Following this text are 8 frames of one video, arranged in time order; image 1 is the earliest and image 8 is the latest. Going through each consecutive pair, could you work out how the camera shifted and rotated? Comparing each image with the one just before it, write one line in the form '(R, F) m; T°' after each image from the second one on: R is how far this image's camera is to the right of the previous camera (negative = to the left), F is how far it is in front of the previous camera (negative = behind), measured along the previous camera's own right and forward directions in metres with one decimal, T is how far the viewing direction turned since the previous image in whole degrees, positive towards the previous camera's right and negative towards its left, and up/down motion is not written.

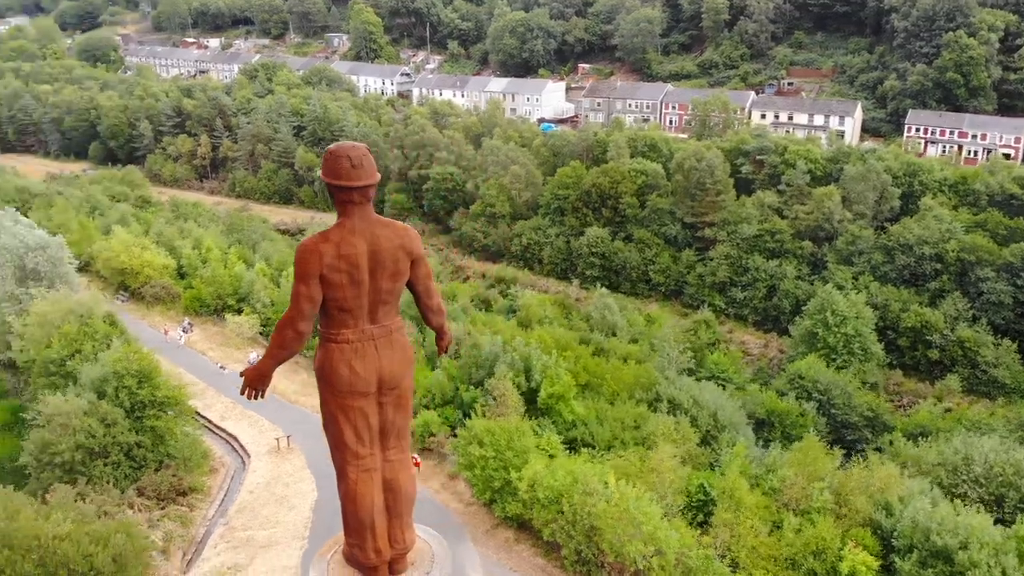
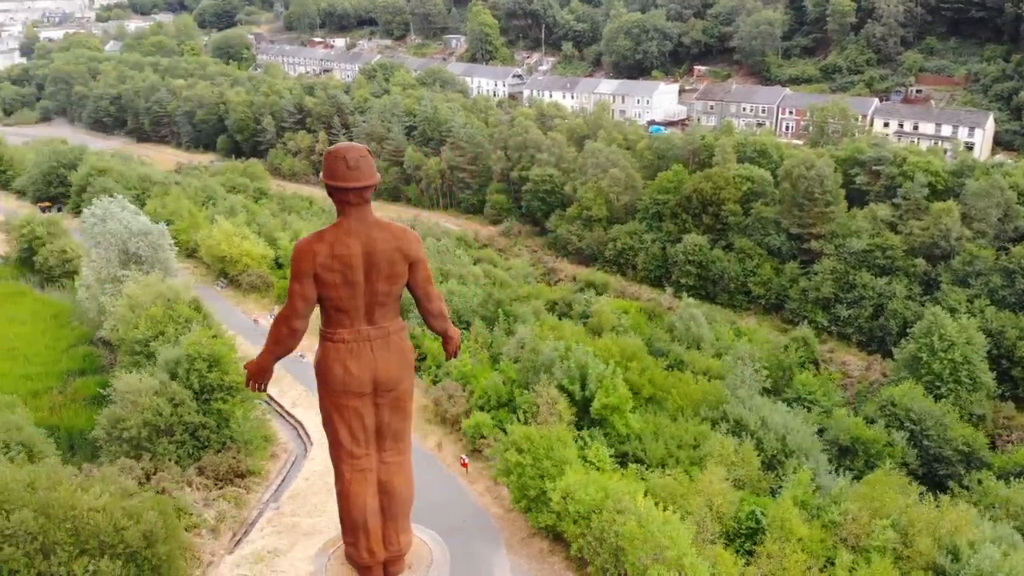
(+2.0, +0.4) m; -9°
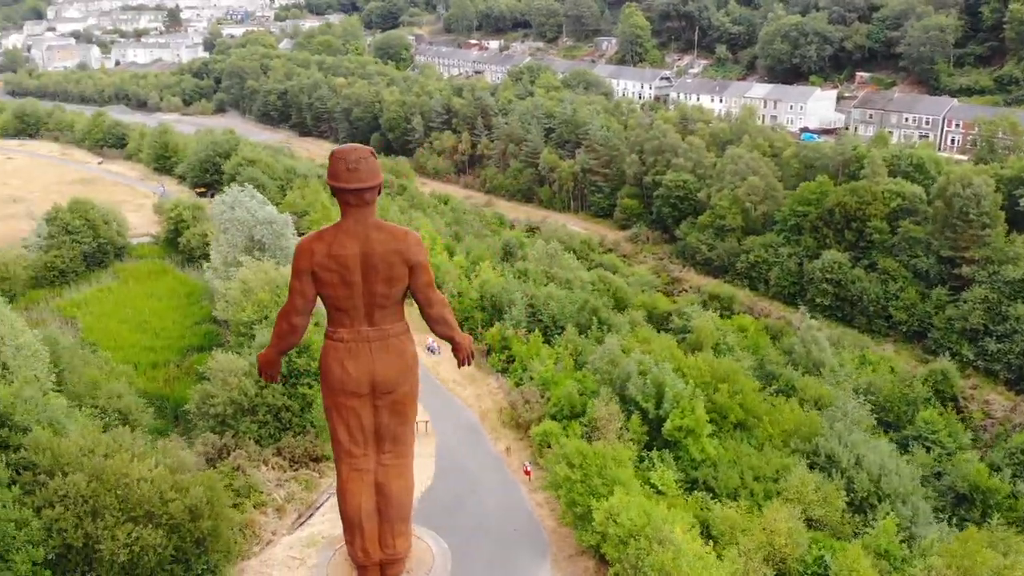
(+2.5, +0.6) m; -11°
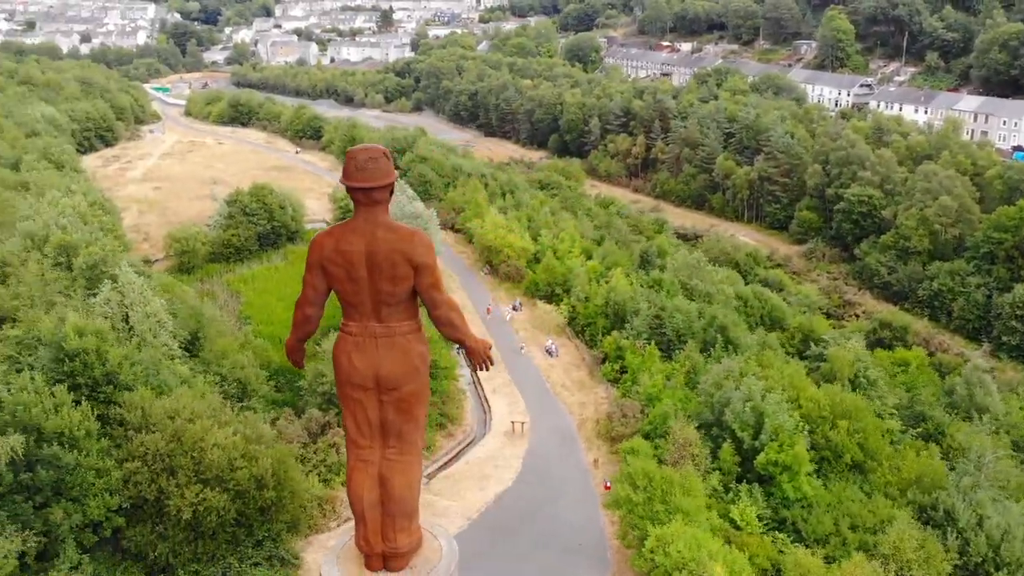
(+3.1, +0.6) m; -14°
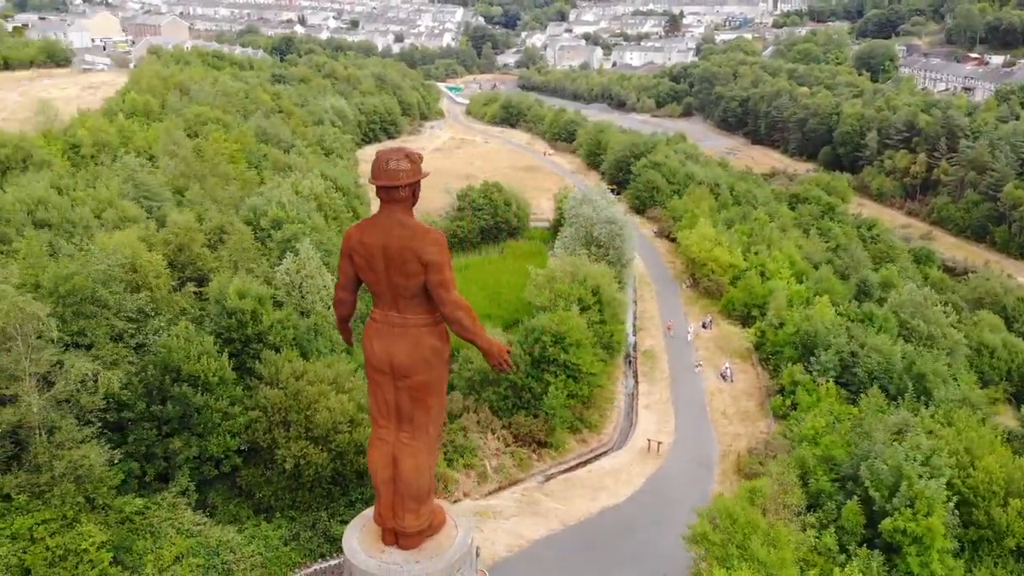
(+4.7, +0.7) m; -20°
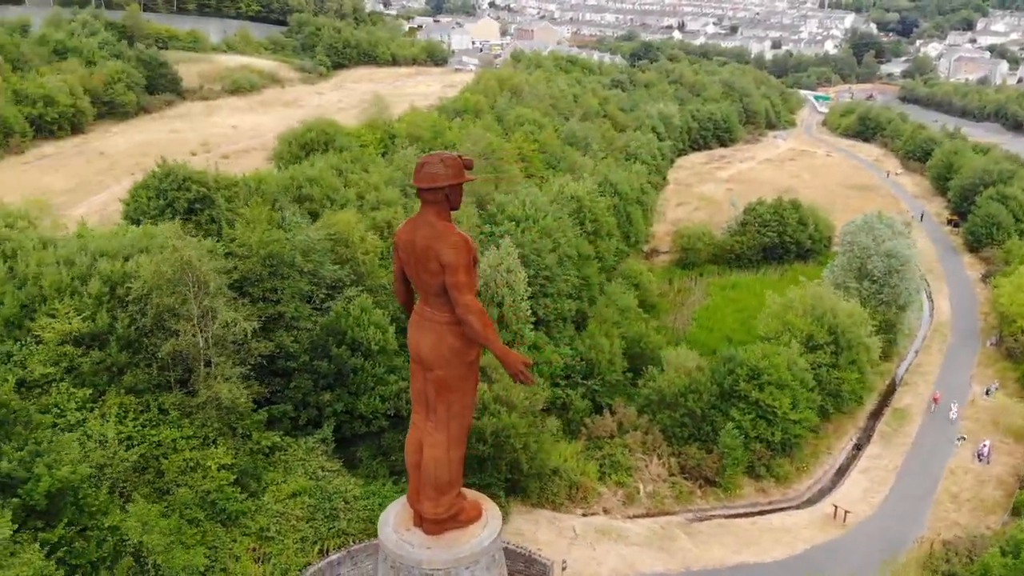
(+6.1, +1.4) m; -26°
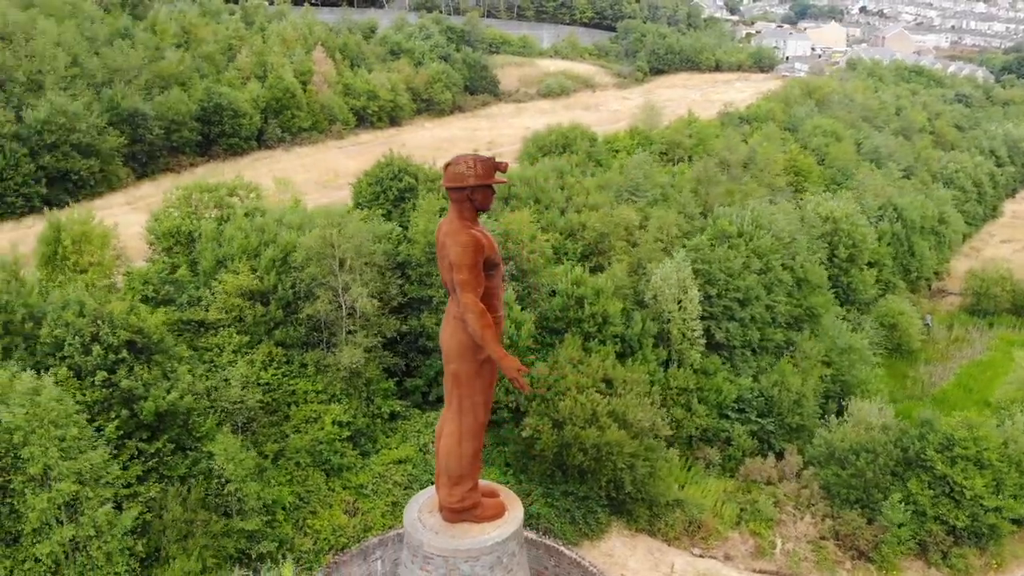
(+6.2, +1.4) m; -25°
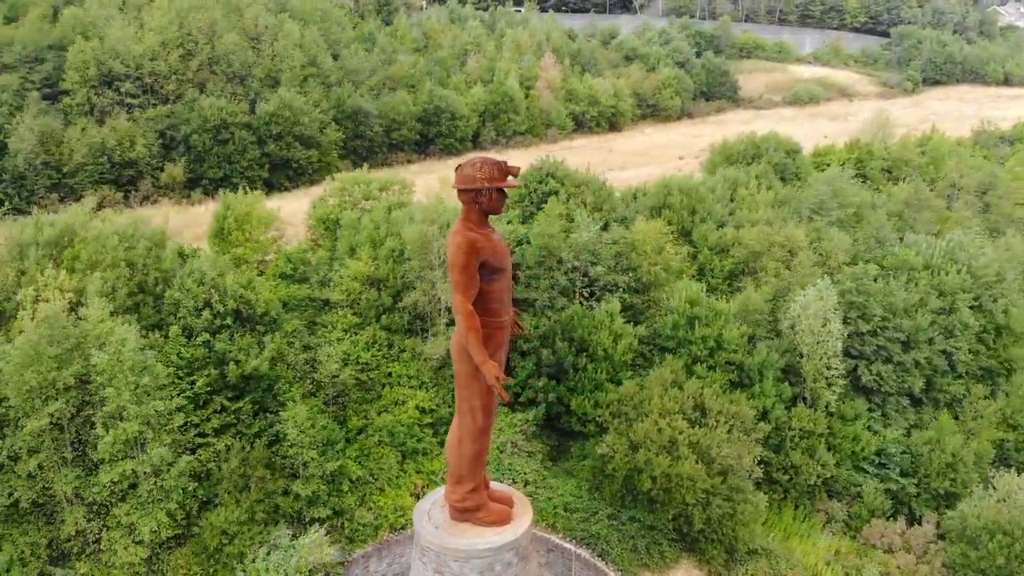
(+5.2, +1.1) m; -20°
